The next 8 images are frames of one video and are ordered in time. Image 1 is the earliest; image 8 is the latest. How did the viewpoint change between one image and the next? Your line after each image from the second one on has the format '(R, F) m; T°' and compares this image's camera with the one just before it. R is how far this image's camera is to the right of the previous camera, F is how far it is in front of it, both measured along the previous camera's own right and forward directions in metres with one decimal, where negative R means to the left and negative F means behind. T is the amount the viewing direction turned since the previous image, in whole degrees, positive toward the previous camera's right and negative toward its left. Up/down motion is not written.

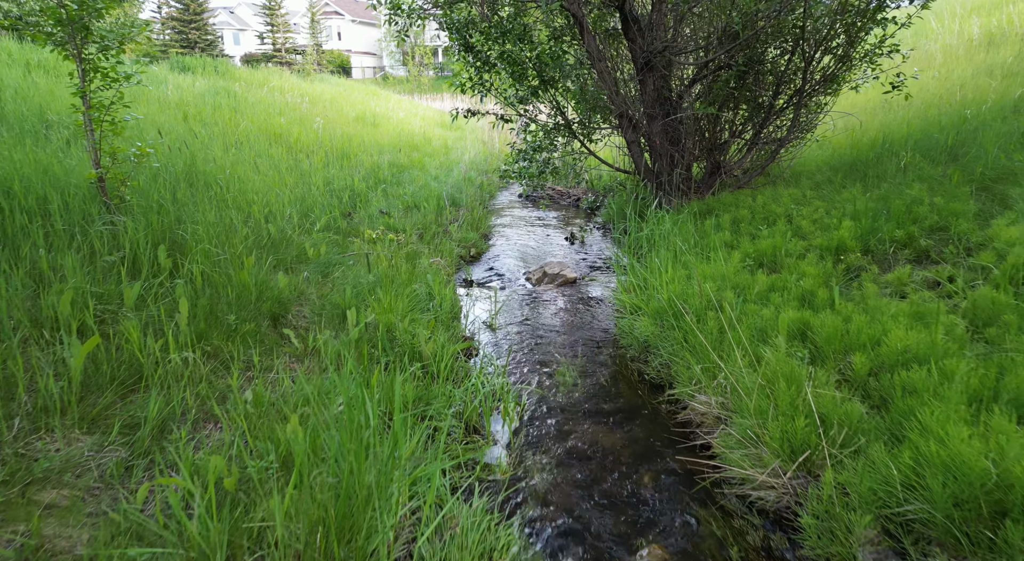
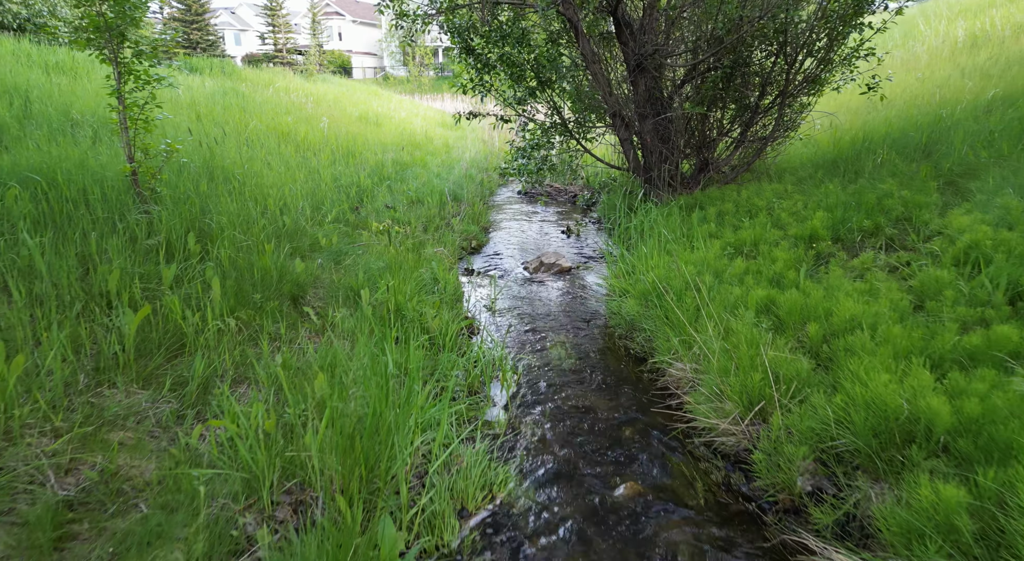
(0.0, -0.4) m; 0°
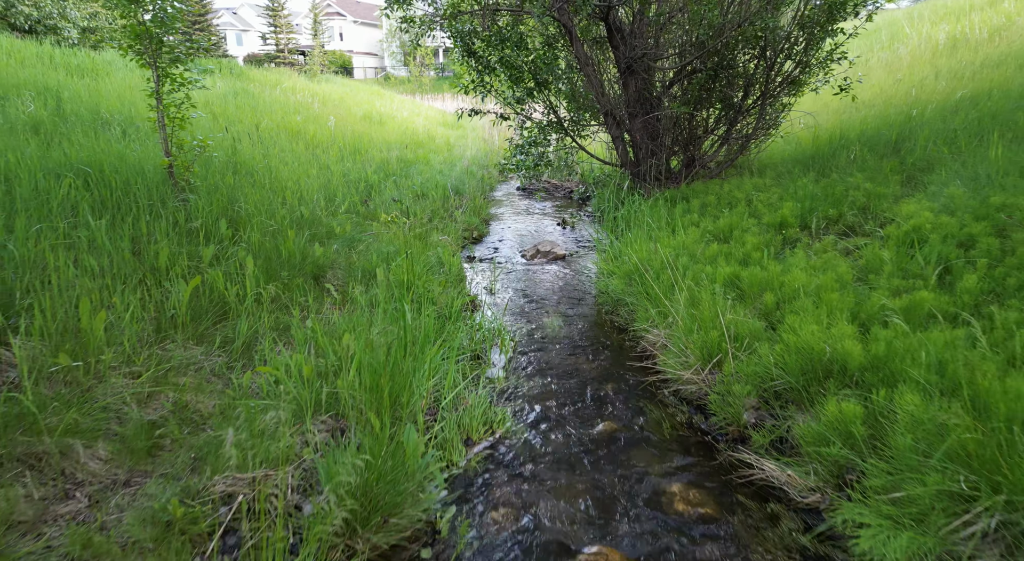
(0.0, -0.5) m; 0°
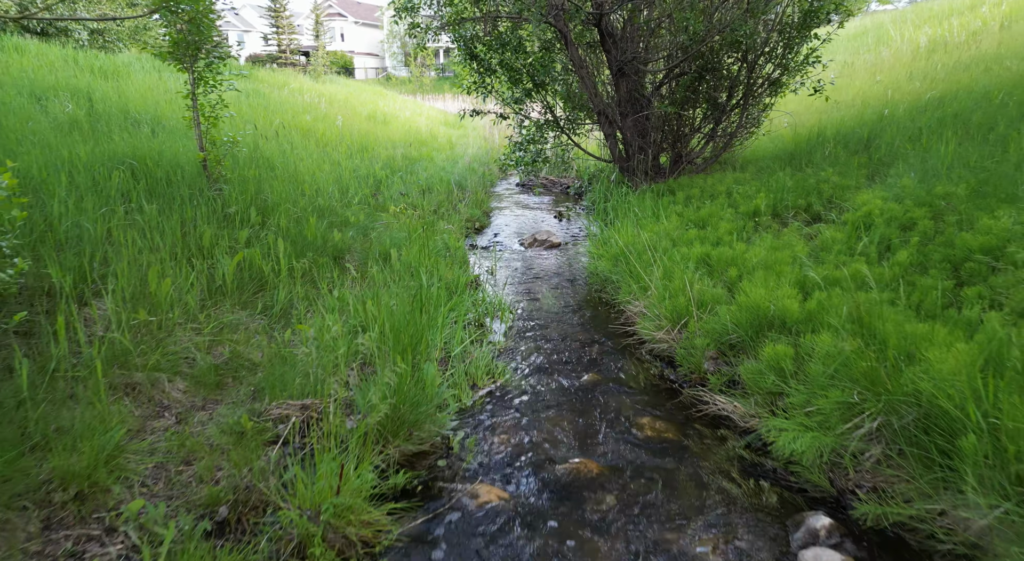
(0.0, -0.6) m; 0°
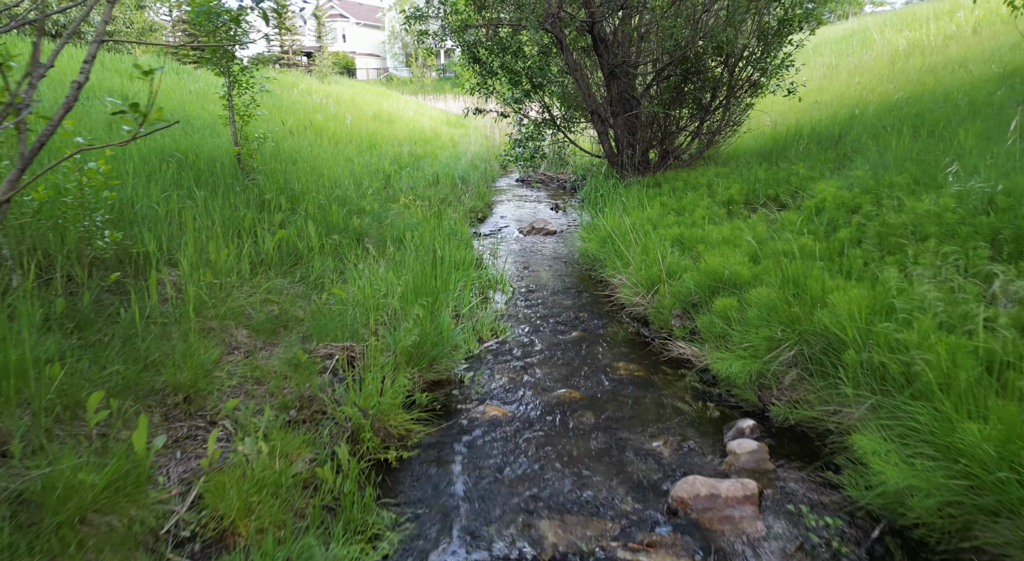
(0.0, -0.7) m; 0°
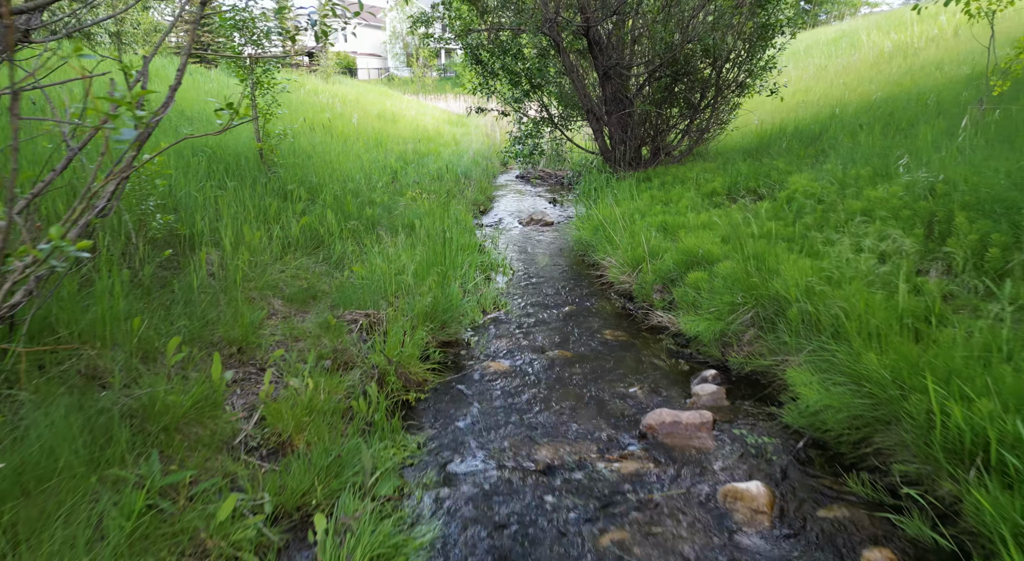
(0.0, -0.6) m; 0°
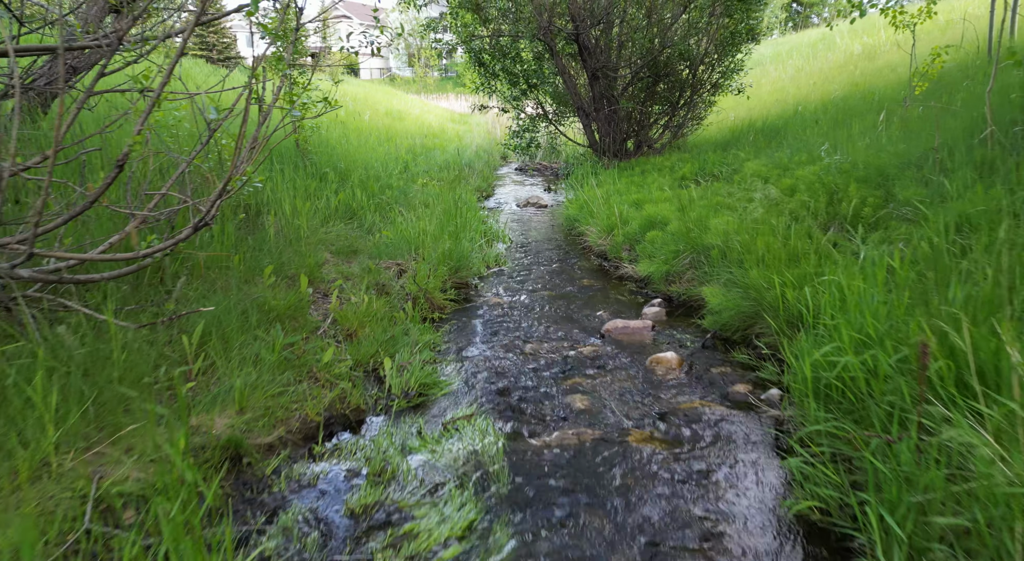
(0.0, -1.3) m; 0°
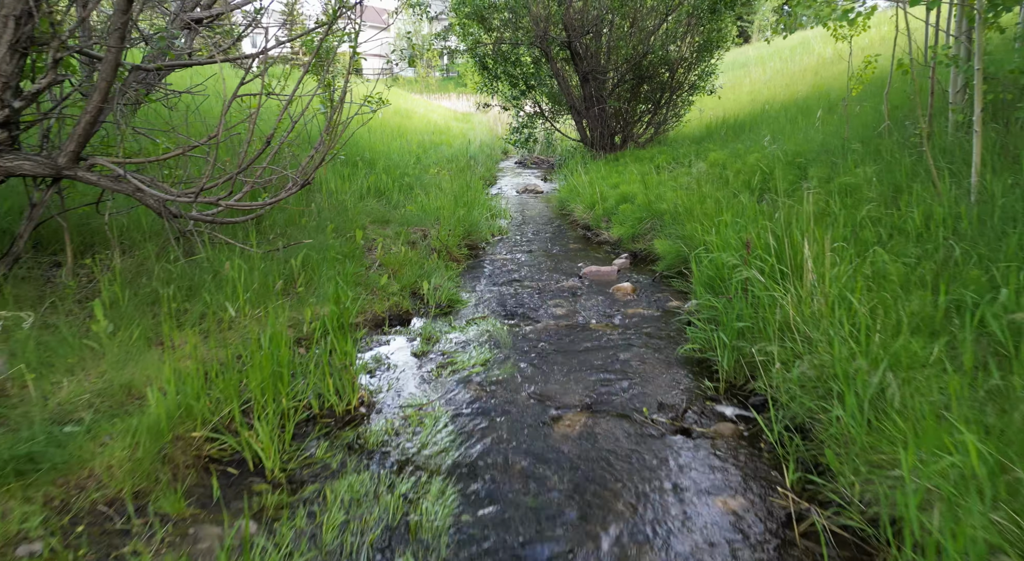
(0.0, -1.5) m; 0°
